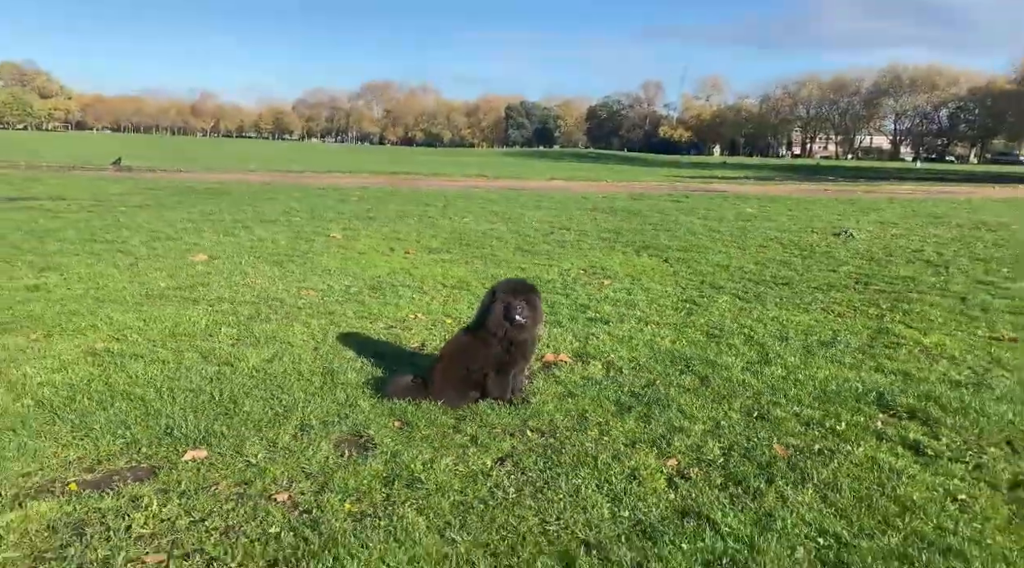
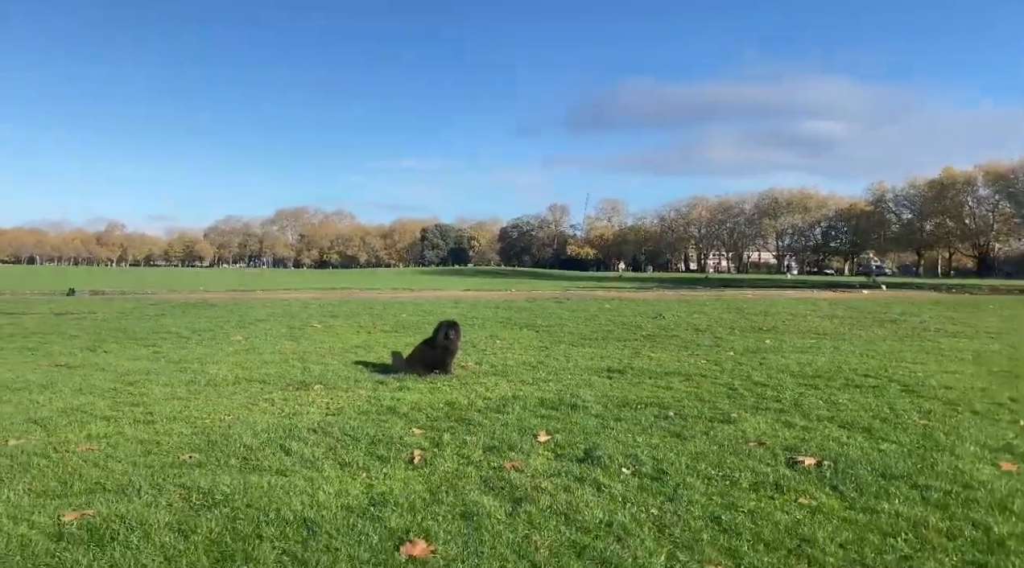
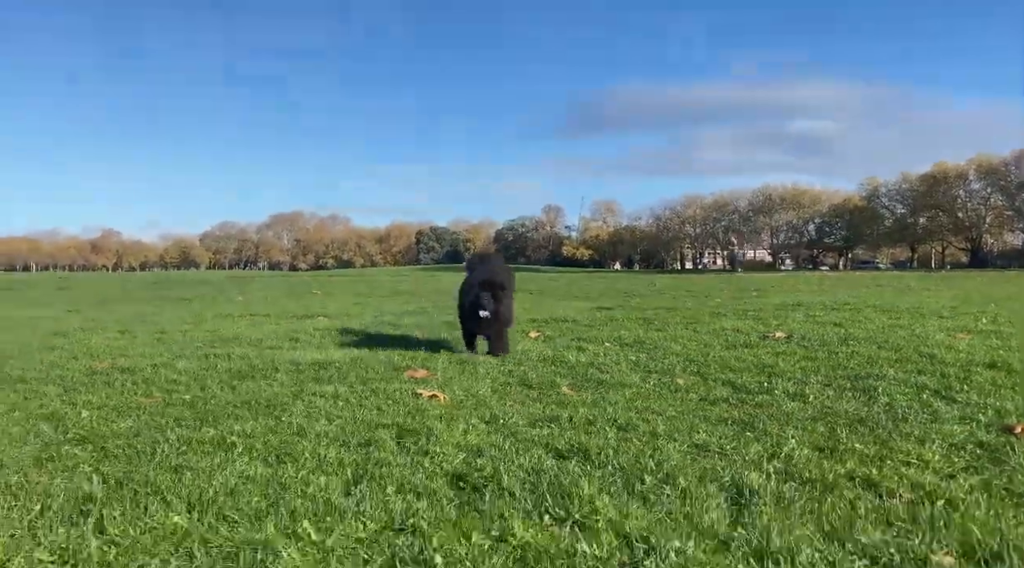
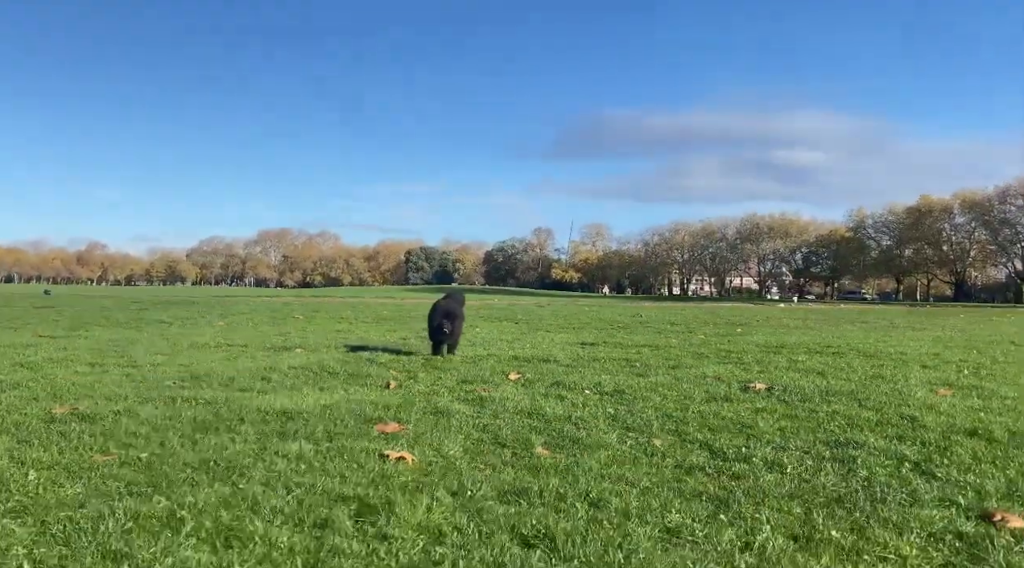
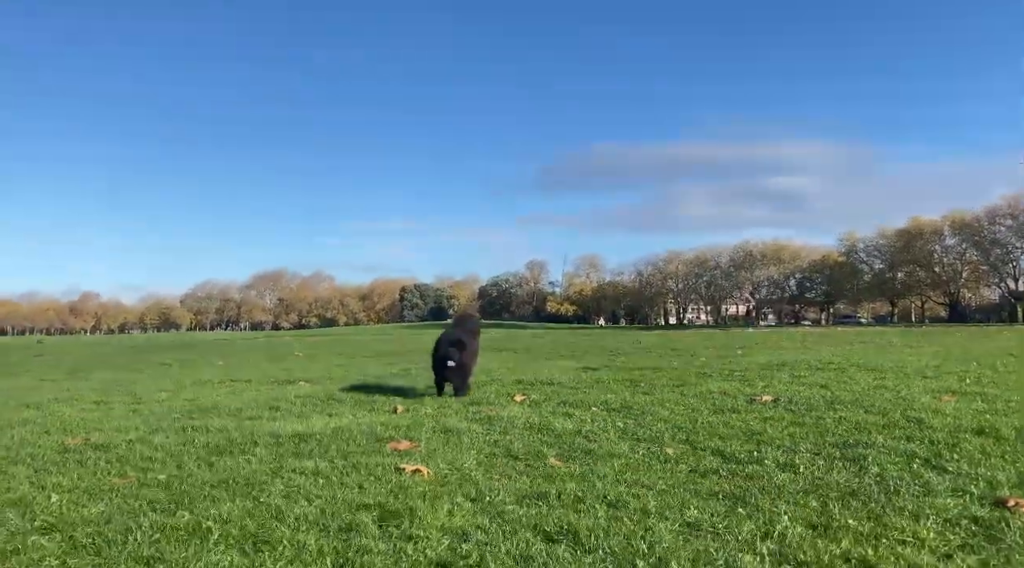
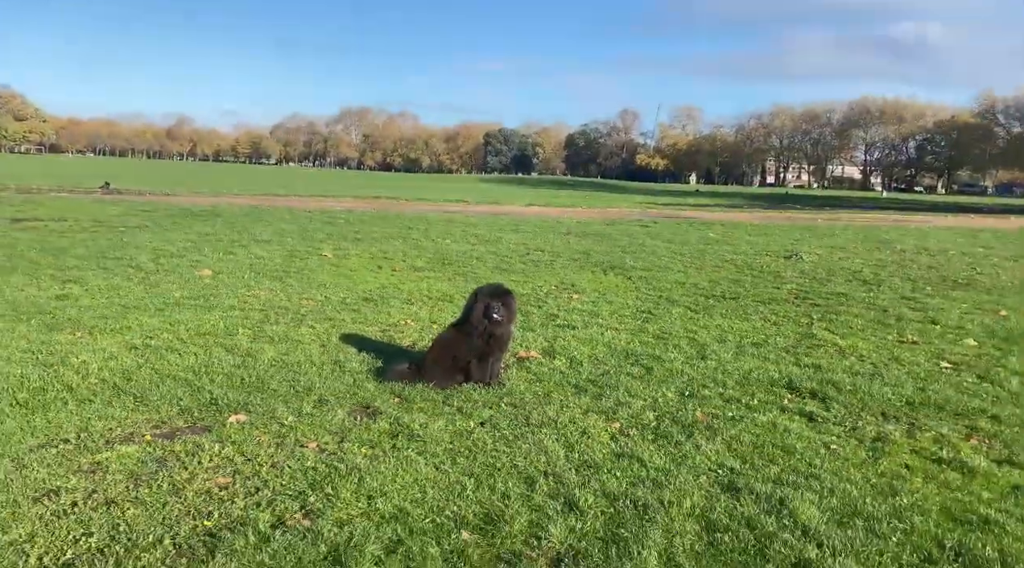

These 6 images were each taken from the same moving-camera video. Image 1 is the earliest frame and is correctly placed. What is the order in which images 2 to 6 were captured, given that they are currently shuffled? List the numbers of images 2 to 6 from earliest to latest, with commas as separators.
6, 2, 4, 5, 3
